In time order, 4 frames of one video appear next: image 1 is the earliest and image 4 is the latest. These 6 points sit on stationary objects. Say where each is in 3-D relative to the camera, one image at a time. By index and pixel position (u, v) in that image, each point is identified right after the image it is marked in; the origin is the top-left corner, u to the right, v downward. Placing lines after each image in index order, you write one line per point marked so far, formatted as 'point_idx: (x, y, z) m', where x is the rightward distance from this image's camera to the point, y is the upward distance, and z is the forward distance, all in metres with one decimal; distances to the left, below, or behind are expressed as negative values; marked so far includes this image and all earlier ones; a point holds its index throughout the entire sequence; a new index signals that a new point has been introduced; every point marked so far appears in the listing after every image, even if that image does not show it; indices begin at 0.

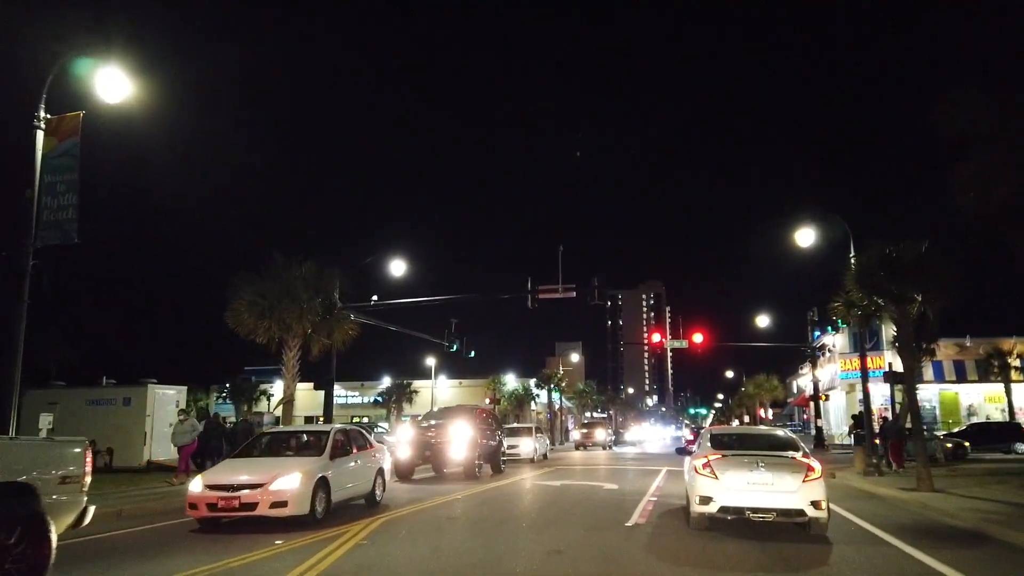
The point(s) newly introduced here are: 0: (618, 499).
0: (+2.5, -5.0, +18.9) m
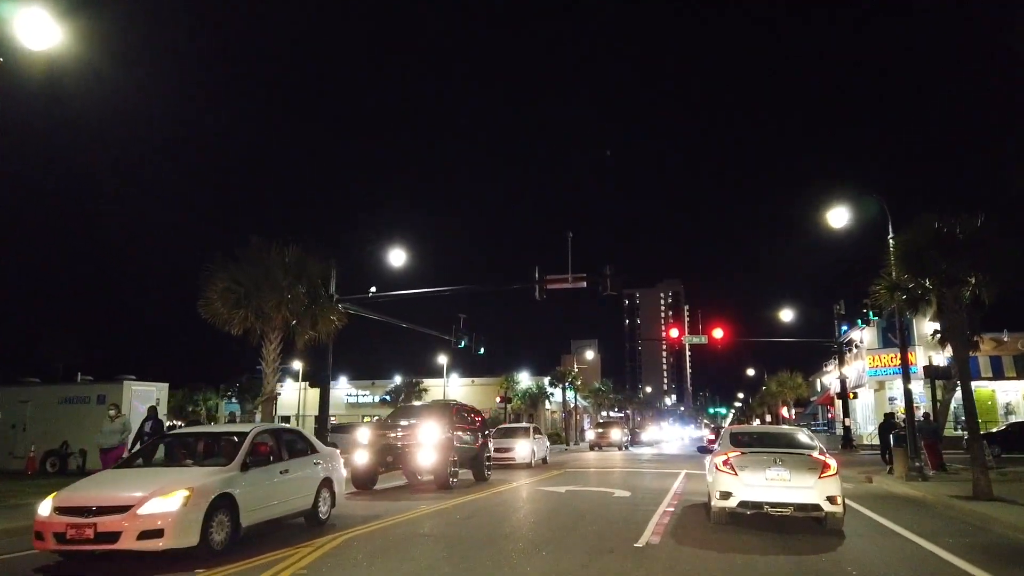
0: (+2.5, -4.7, +16.9) m
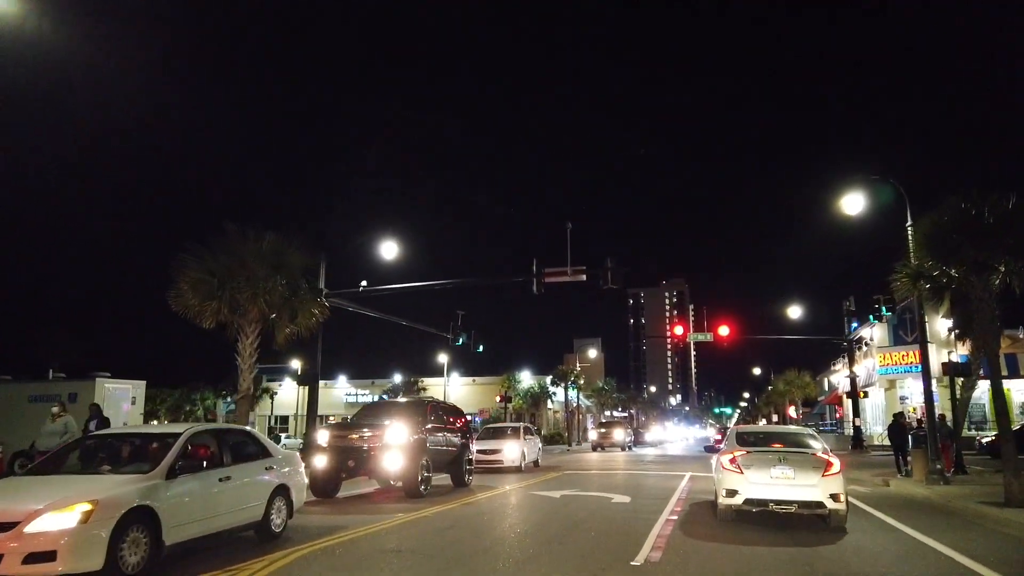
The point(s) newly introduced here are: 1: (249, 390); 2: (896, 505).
0: (+2.3, -4.4, +15.6) m
1: (-6.0, -2.3, +18.3) m
2: (+9.5, -5.3, +19.7) m
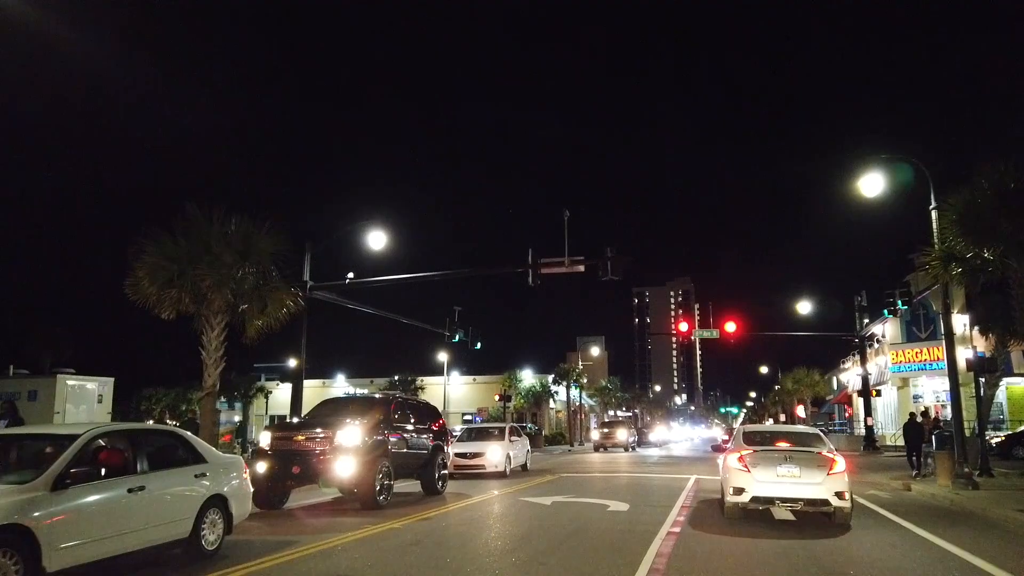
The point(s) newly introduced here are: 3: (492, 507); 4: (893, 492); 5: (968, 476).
0: (+2.1, -4.2, +14.0) m
1: (-6.3, -2.1, +16.8) m
2: (+9.3, -5.1, +18.1) m
3: (-0.5, -4.2, +15.1) m
4: (+9.5, -5.1, +19.9) m
5: (+10.7, -4.4, +18.8) m
